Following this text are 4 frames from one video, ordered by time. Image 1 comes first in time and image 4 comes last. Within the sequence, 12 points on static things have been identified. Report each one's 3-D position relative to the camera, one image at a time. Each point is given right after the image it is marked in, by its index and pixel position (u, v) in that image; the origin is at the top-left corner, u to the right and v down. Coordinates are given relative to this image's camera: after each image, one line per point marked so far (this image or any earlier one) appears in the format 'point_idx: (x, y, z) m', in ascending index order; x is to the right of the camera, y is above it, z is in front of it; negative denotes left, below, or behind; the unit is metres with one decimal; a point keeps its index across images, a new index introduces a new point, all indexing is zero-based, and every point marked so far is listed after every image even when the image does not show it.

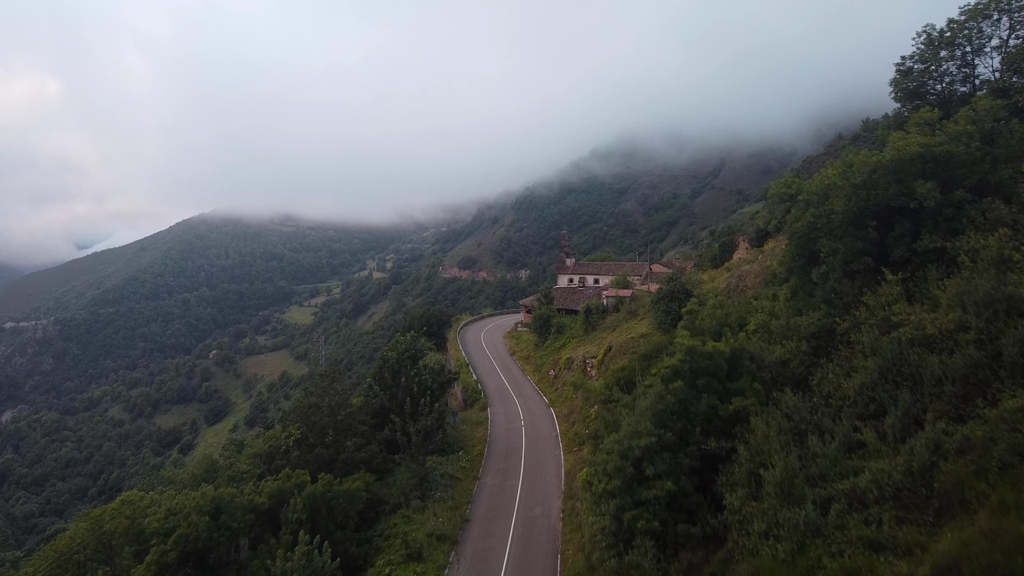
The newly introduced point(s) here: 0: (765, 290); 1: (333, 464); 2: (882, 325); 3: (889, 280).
0: (+5.2, -0.1, +17.5) m
1: (-3.8, -3.7, +17.9) m
2: (+4.5, -0.4, +10.3) m
3: (+4.8, +0.1, +10.7) m
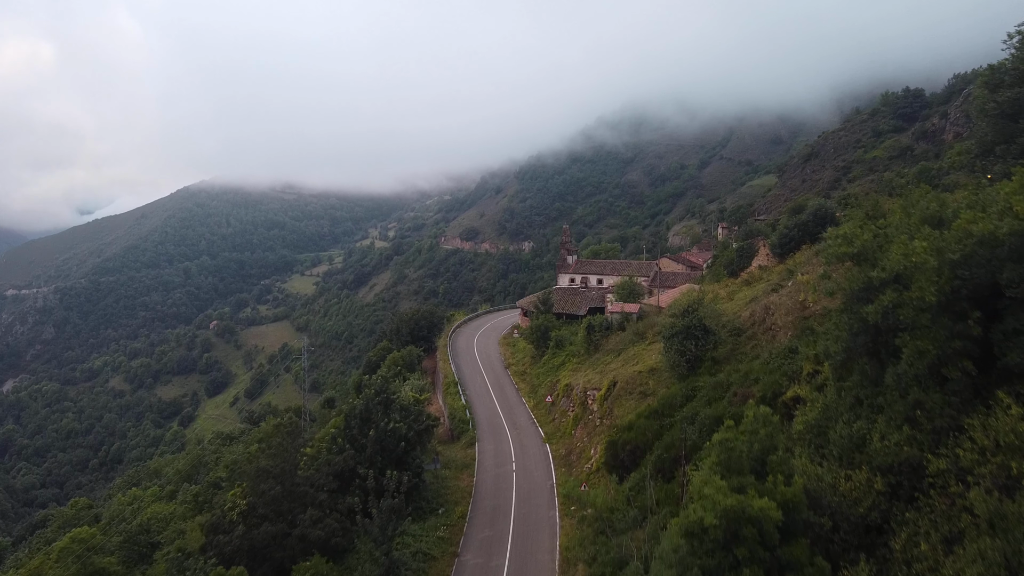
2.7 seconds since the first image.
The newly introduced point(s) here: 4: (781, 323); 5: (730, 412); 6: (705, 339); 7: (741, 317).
0: (+4.9, -1.0, +14.4) m
1: (-4.1, -4.6, +15.1) m
2: (+4.2, -1.6, +7.2) m
3: (+4.5, -1.1, +7.7) m
4: (+5.5, -0.8, +17.2) m
5: (+3.6, -2.0, +13.7) m
6: (+4.1, -1.1, +18.0) m
7: (+5.4, -0.7, +19.6) m
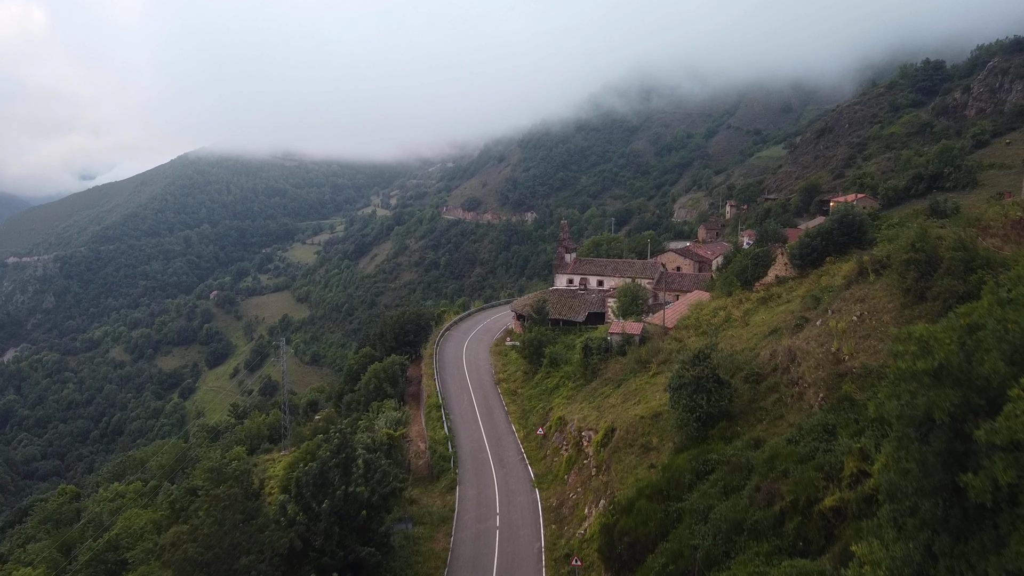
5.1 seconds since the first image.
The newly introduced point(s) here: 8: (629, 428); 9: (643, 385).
0: (+4.6, -2.0, +11.7) m
1: (-4.5, -5.5, +12.6) m
2: (+3.8, -2.9, +4.5) m
3: (+4.1, -2.3, +5.0) m
4: (+5.1, -1.6, +14.5) m
5: (+3.2, -3.0, +11.1) m
6: (+3.7, -1.9, +15.3) m
7: (+5.0, -1.4, +16.9) m
8: (+2.5, -2.9, +17.6) m
9: (+3.1, -2.3, +19.8) m
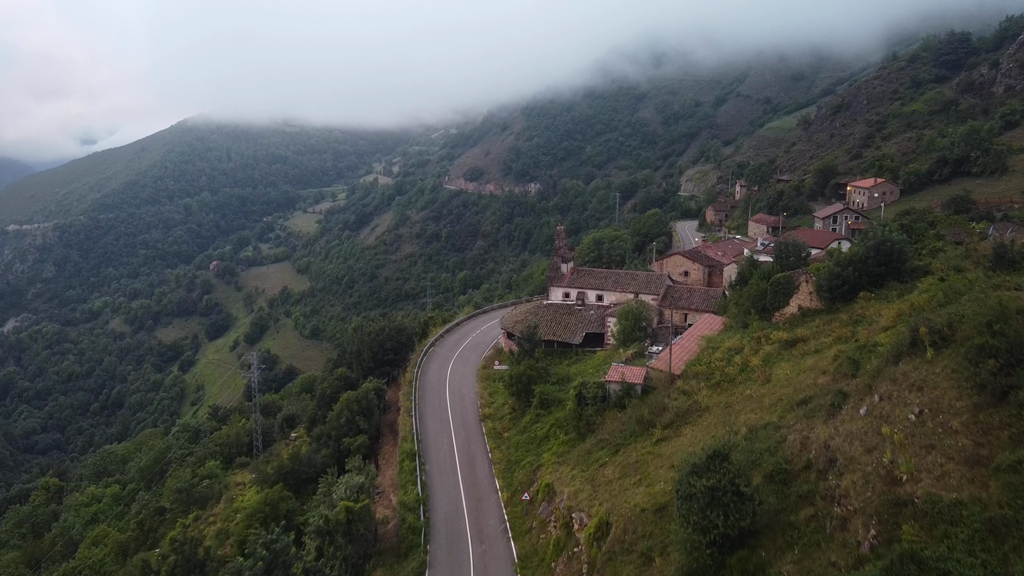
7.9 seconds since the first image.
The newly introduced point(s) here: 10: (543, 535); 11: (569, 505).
0: (+4.1, -3.4, +8.6) m
1: (-5.0, -6.9, +9.7) m
2: (+3.2, -4.6, +1.5) m
3: (+3.5, -4.0, +1.9) m
4: (+4.7, -2.9, +11.4) m
5: (+2.7, -4.5, +8.1) m
6: (+3.3, -3.2, +12.2) m
7: (+4.6, -2.6, +13.8) m
8: (+2.0, -4.1, +14.6) m
9: (+2.7, -3.3, +16.7) m
10: (+0.7, -5.3, +17.7) m
11: (+1.2, -4.4, +17.1) m
